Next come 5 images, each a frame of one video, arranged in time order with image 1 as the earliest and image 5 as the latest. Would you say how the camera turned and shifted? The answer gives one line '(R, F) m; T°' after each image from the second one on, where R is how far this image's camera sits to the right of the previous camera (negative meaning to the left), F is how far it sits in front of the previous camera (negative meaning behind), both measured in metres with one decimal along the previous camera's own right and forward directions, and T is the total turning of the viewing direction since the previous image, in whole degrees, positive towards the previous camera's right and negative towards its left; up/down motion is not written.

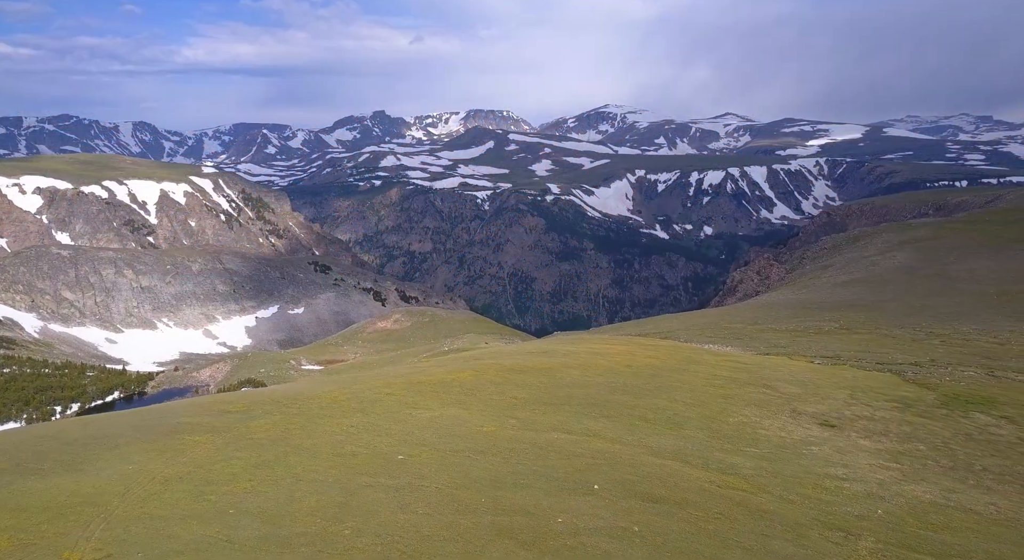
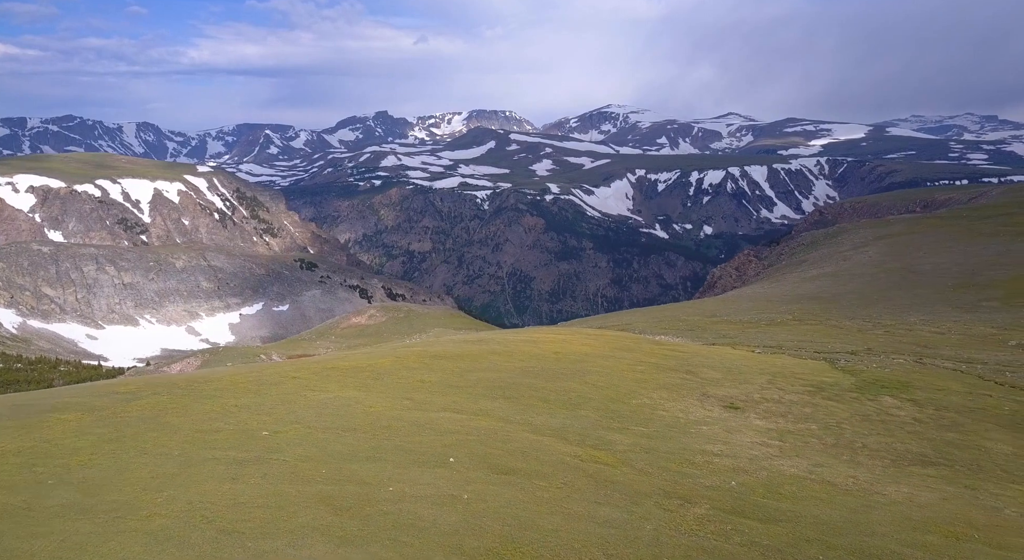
(+2.9, -0.1) m; +1°
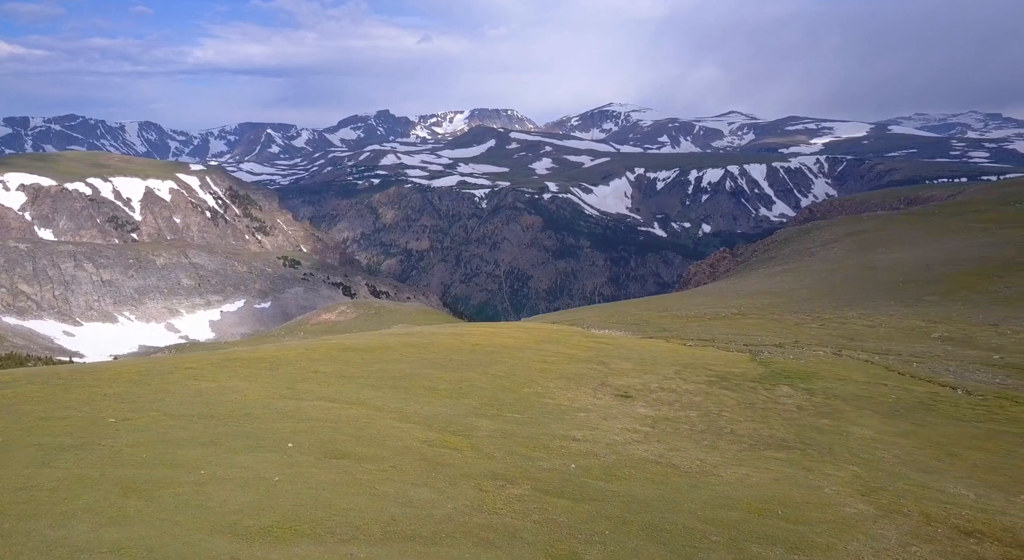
(+3.2, -0.3) m; +2°
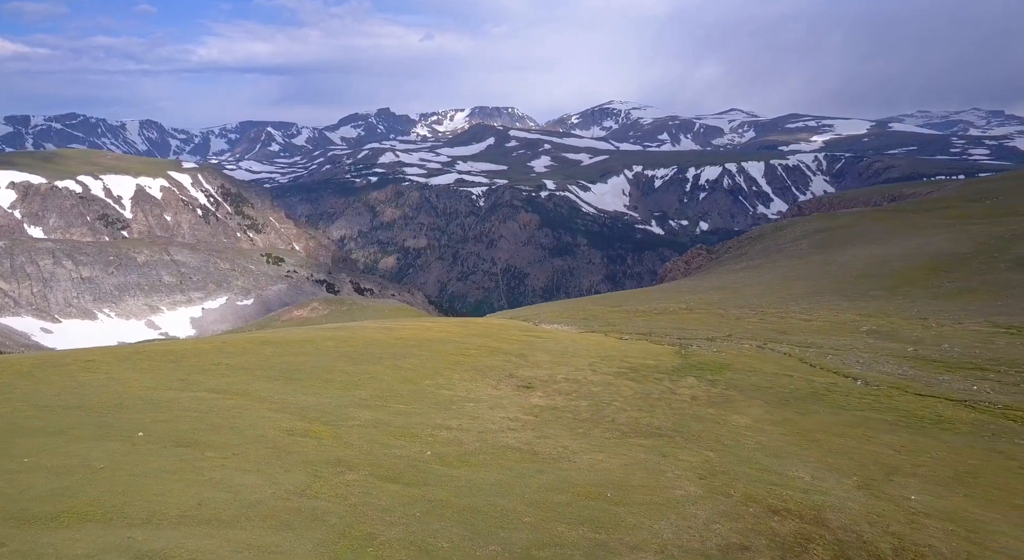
(+3.0, -0.4) m; +2°
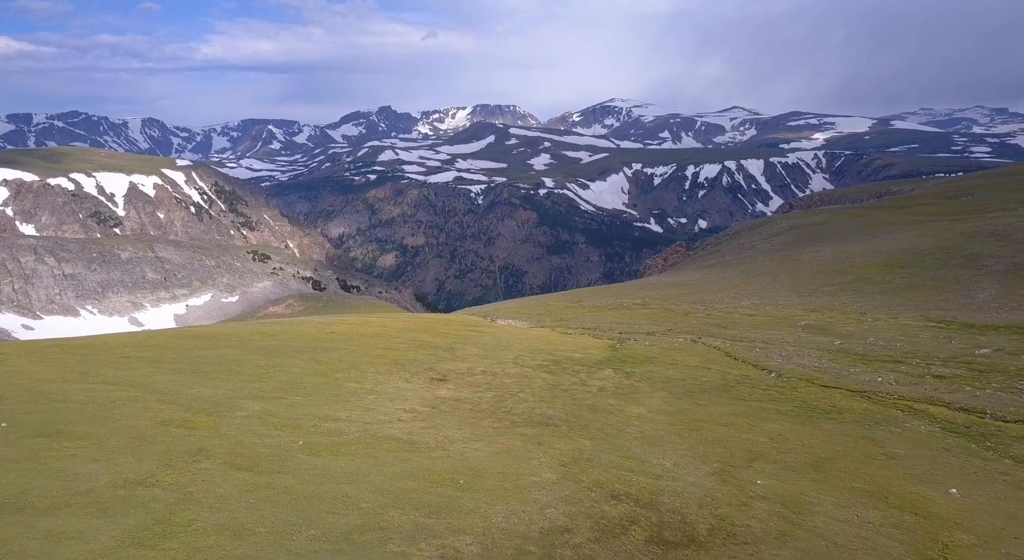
(+2.7, -0.3) m; +2°
